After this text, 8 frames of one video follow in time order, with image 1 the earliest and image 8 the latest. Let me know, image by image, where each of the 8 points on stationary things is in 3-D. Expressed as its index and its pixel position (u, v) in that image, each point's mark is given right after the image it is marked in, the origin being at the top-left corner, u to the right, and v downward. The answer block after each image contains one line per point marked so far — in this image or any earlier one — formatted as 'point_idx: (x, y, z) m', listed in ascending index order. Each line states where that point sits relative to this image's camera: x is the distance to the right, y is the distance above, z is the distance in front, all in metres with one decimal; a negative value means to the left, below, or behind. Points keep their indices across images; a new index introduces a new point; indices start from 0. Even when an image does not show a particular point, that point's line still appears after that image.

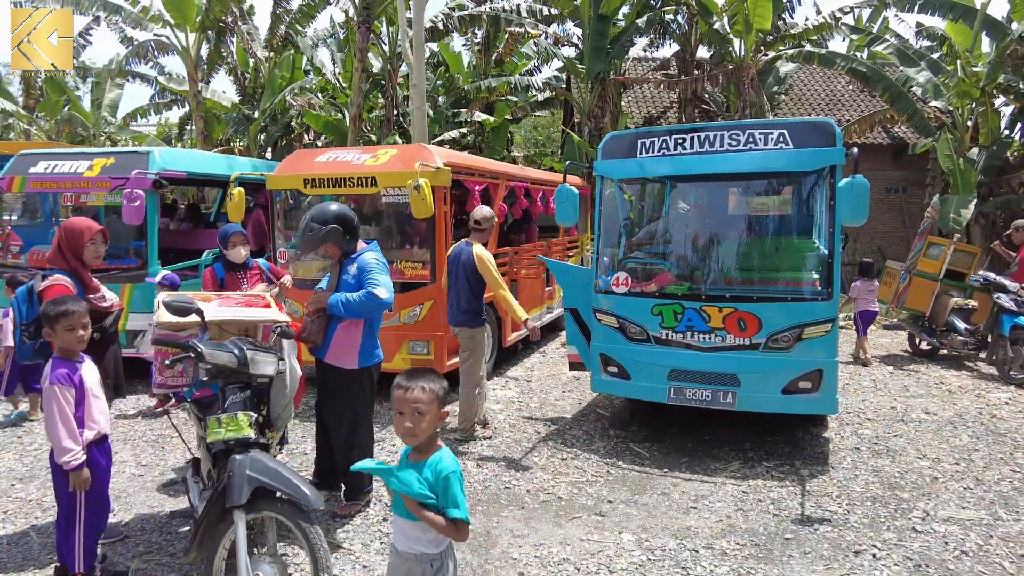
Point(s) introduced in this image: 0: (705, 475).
0: (+1.4, -1.4, +5.0) m
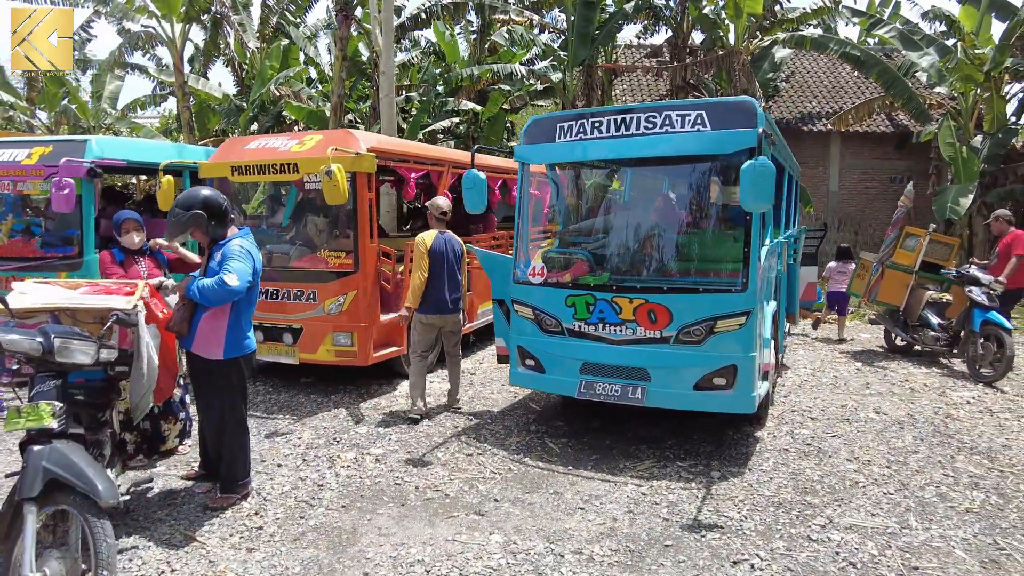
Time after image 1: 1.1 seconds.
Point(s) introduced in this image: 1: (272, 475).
0: (+0.7, -1.3, +4.7) m
1: (-1.7, -1.3, +4.8) m
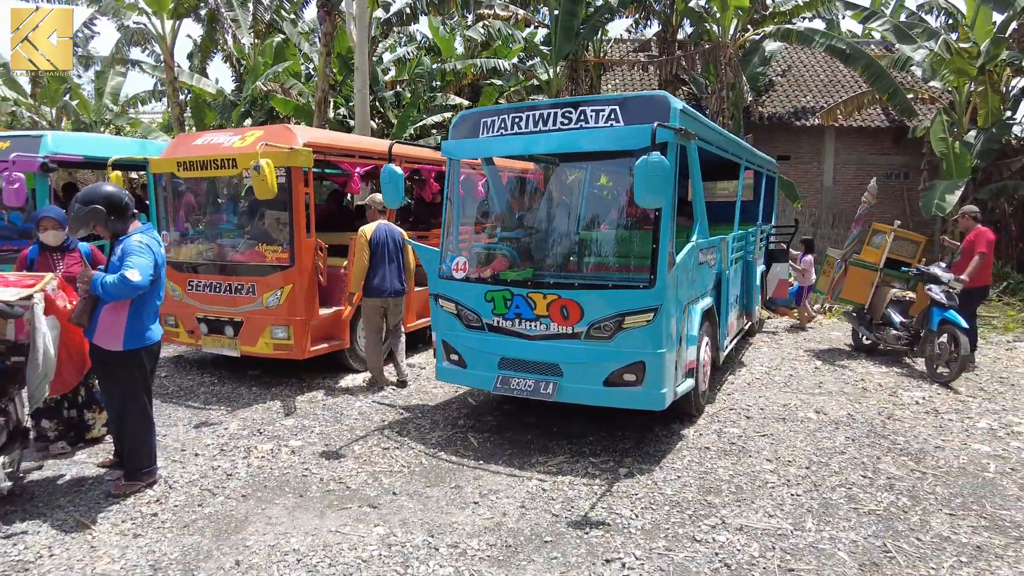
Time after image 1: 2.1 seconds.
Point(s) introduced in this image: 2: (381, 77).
0: (0.0, -1.3, +4.7) m
1: (-2.3, -1.3, +4.9) m
2: (-3.4, +5.5, +17.6) m
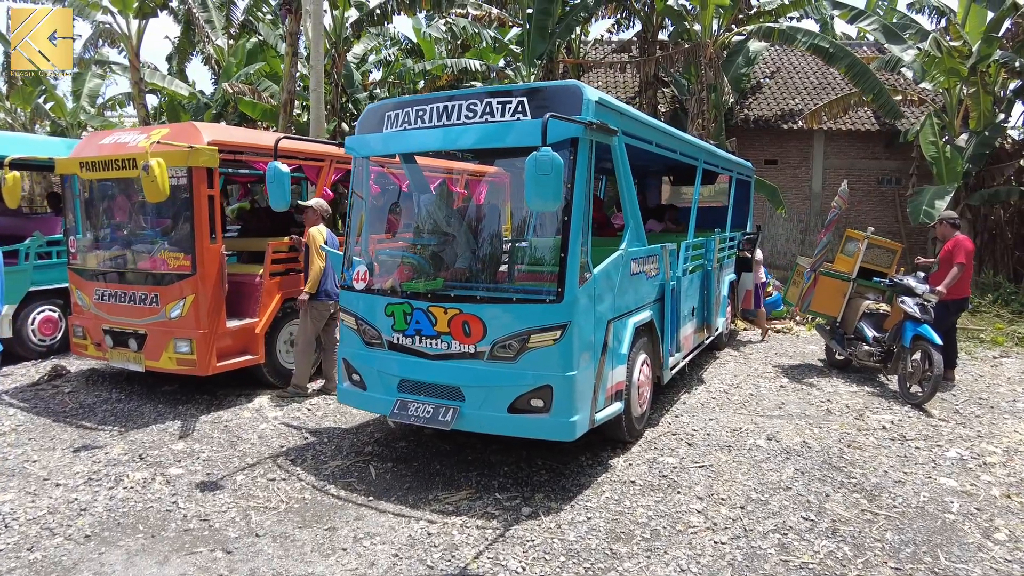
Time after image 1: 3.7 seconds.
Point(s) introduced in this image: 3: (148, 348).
0: (-0.6, -1.4, +4.2) m
1: (-3.0, -1.3, +4.3) m
2: (-3.9, +5.3, +17.1) m
3: (-3.2, -0.5, +6.0) m
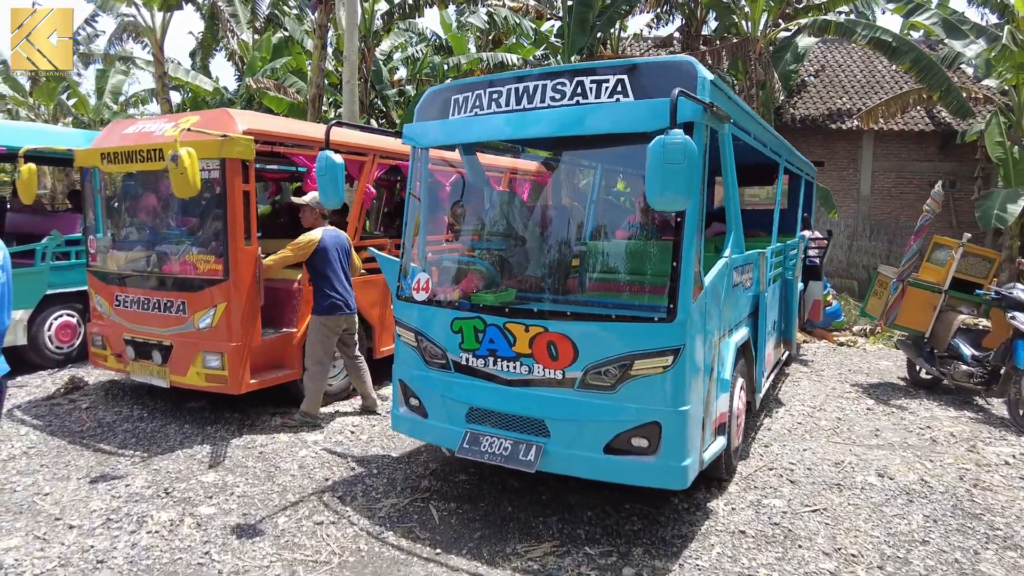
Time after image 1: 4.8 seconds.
0: (-0.1, -1.4, +3.5) m
1: (-2.5, -1.4, +3.7) m
2: (-3.1, +5.2, +16.5) m
3: (-2.7, -0.6, +5.4) m
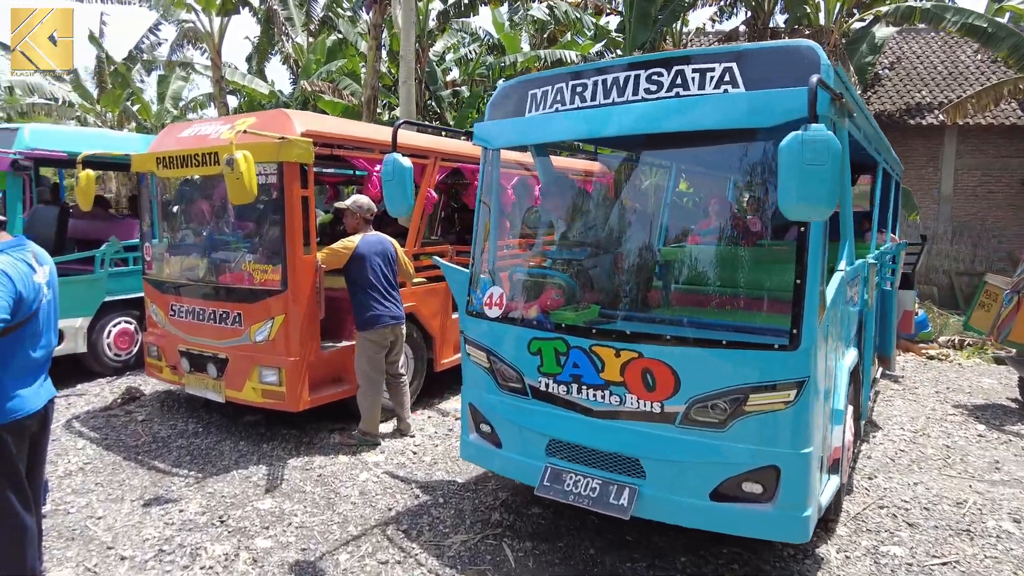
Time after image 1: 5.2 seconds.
0: (+0.3, -1.5, +3.1) m
1: (-2.1, -1.5, +3.4) m
2: (-1.8, +5.1, +16.3) m
3: (-2.2, -0.7, +5.2) m
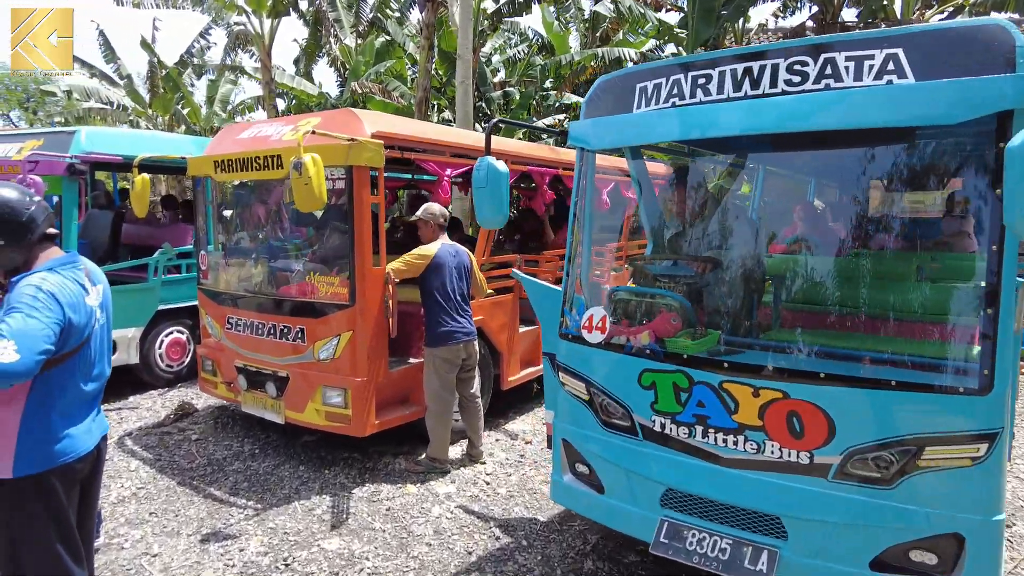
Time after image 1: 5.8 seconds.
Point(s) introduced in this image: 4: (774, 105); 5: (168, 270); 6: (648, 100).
0: (+0.7, -1.6, +2.6) m
1: (-1.6, -1.6, +3.1) m
2: (-0.6, +5.0, +15.9) m
3: (-1.6, -0.8, +4.8) m
4: (+1.1, +0.8, +2.9) m
5: (-3.6, +0.2, +7.0) m
6: (+0.7, +0.9, +3.3) m
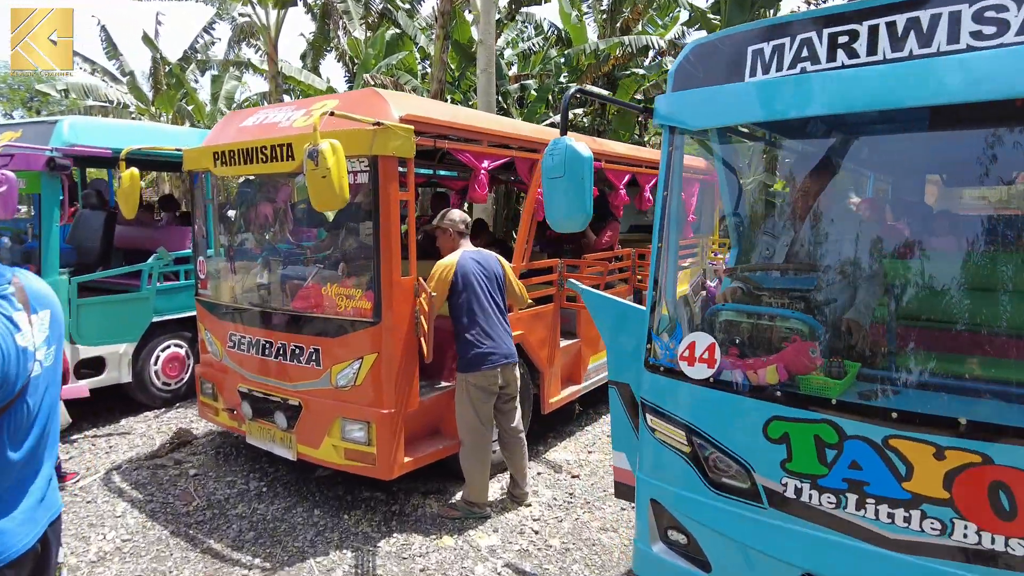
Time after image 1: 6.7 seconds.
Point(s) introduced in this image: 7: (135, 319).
0: (+1.0, -1.7, +1.8) m
1: (-1.3, -1.6, +2.4) m
2: (-0.2, +4.9, +15.1) m
3: (-1.3, -0.8, +4.1) m
4: (+1.4, +0.7, +2.1) m
5: (-3.2, +0.1, +6.3) m
6: (+1.0, +0.8, +2.6) m
7: (-3.3, -0.3, +5.9) m
